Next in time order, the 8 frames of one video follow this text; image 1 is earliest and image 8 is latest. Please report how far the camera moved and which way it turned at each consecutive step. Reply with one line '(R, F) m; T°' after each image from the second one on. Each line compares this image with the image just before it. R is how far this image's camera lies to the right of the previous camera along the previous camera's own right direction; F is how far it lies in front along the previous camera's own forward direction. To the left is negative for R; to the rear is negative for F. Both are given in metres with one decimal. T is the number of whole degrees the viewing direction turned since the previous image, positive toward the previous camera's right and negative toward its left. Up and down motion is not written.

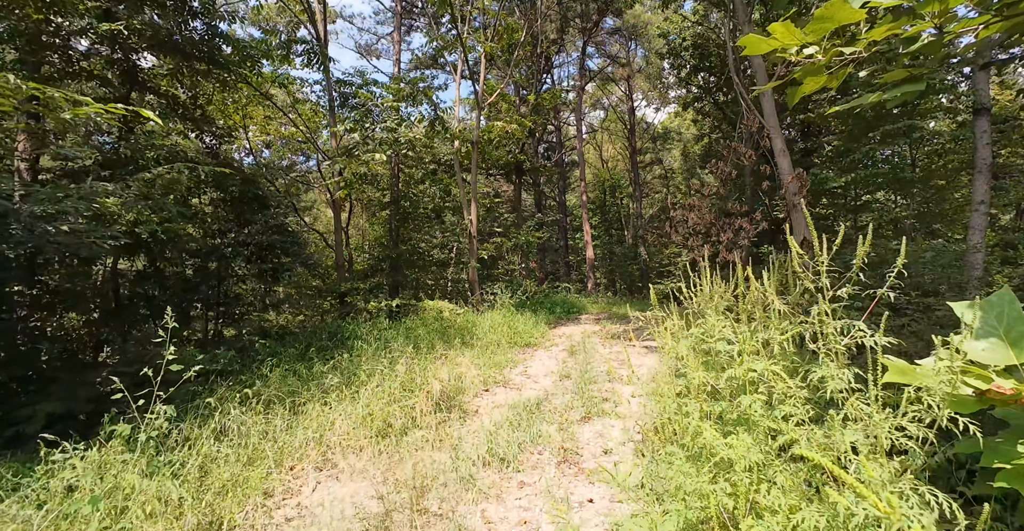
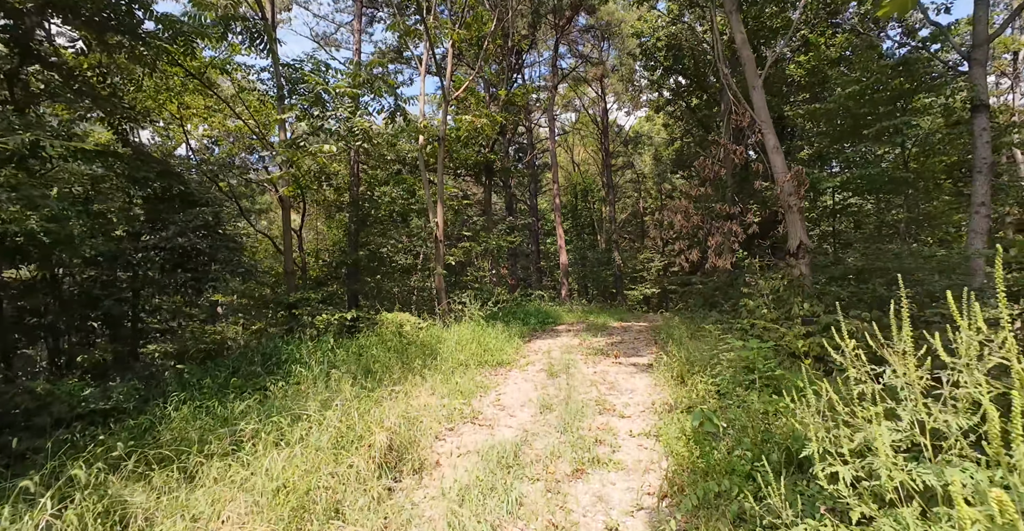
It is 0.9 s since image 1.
(0.0, +1.1) m; +4°
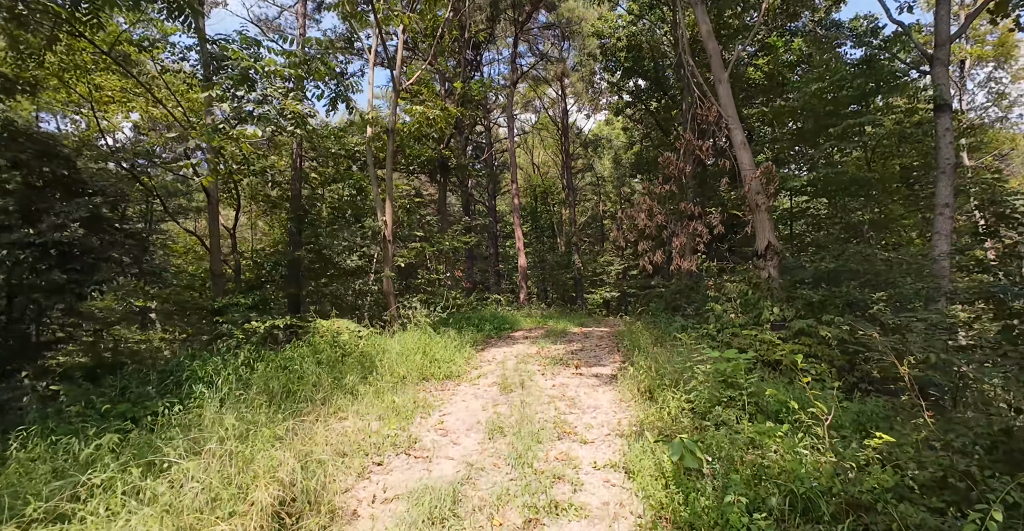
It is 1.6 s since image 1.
(+0.2, +0.8) m; +5°
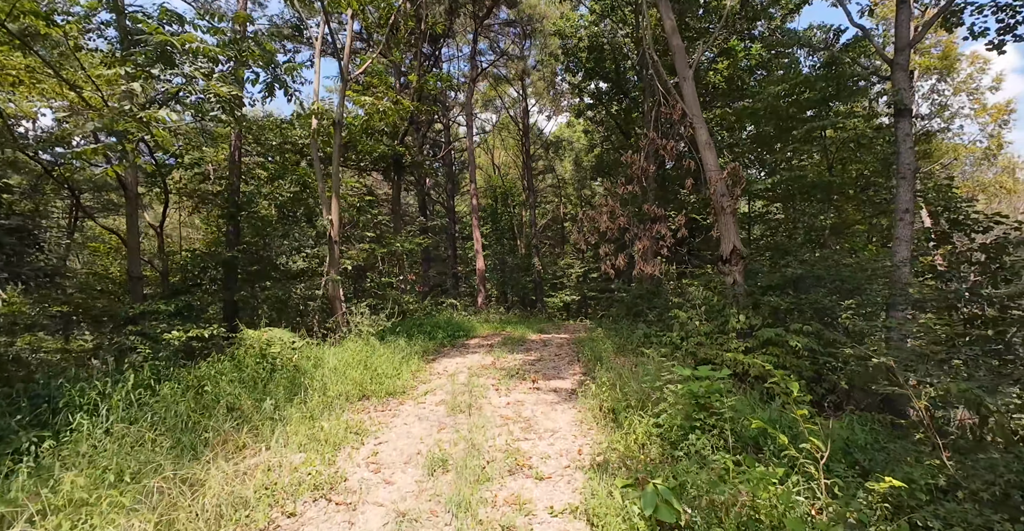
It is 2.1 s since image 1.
(+0.1, +0.6) m; +5°
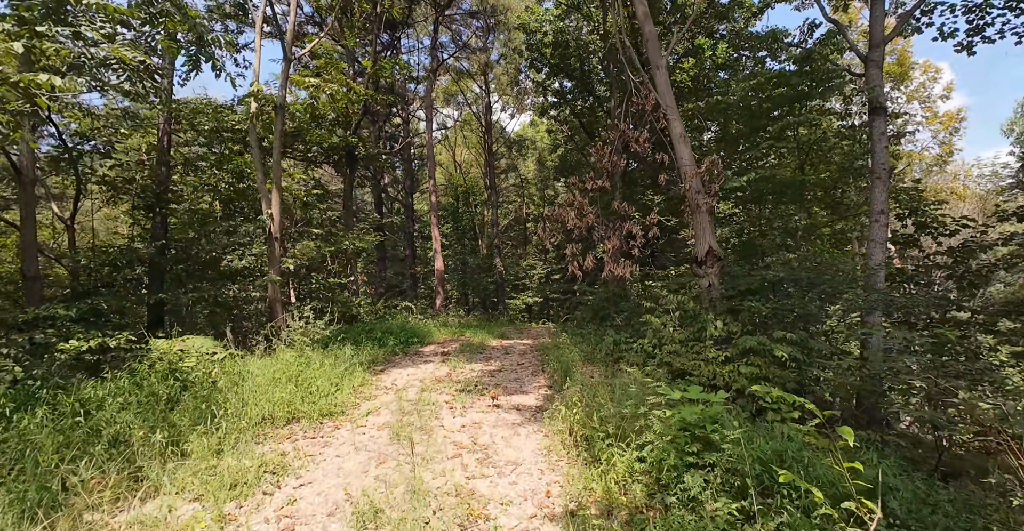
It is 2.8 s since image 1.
(+0.1, +0.8) m; +5°
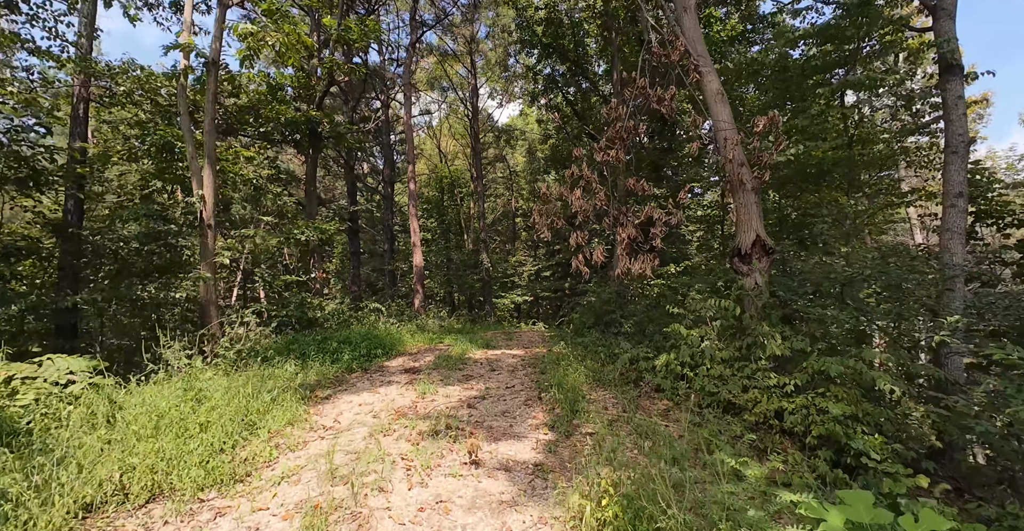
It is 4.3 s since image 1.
(0.0, +1.8) m; +1°
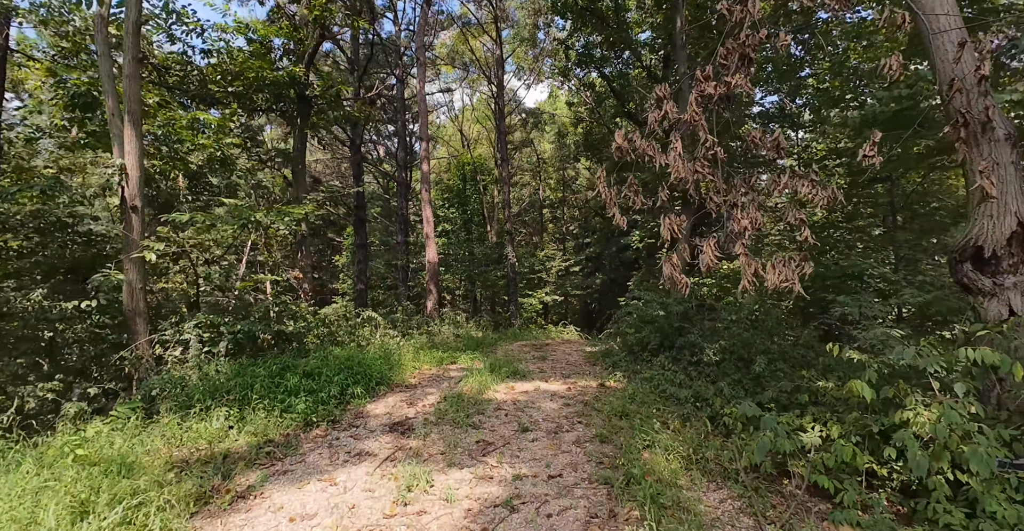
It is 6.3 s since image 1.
(-0.2, +2.4) m; -3°
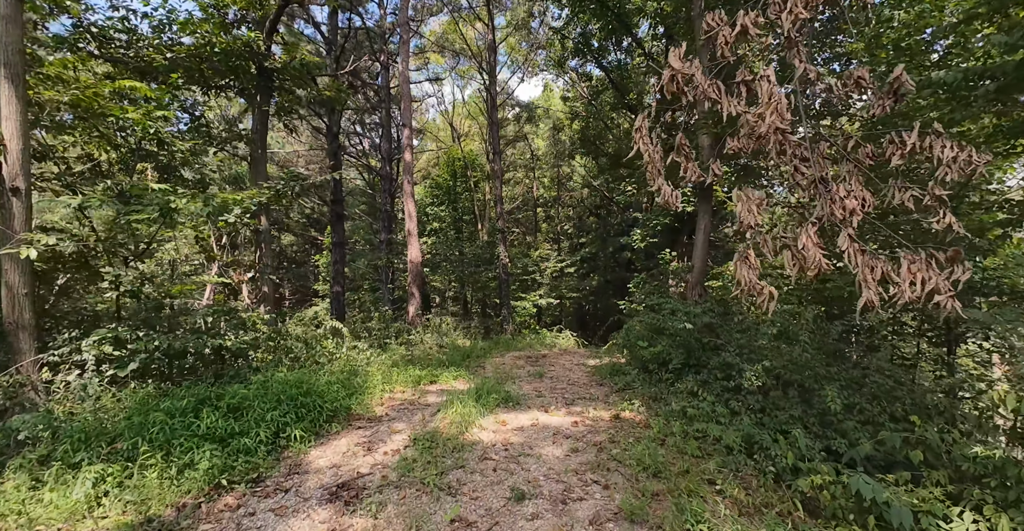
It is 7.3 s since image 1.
(0.0, +1.3) m; +1°
